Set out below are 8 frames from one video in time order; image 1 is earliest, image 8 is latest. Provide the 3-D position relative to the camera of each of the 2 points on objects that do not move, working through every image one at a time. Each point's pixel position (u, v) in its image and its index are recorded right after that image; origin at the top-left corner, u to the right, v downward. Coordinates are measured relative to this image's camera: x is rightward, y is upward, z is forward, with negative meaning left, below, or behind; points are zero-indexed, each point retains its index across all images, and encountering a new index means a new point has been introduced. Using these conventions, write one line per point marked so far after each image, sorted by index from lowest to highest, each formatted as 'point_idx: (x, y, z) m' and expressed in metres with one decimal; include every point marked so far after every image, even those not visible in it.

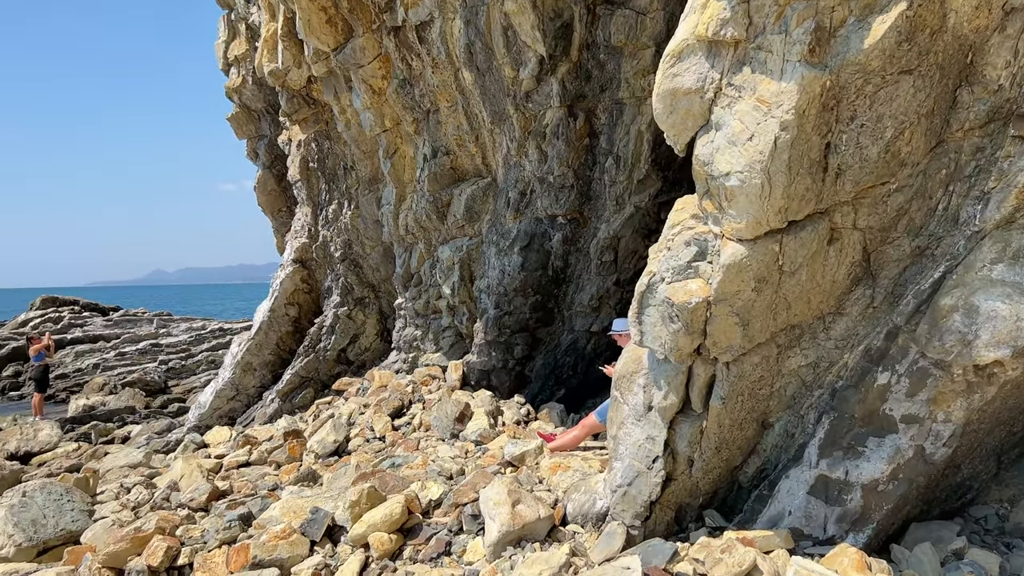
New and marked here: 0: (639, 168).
0: (+1.1, +1.0, +7.2) m
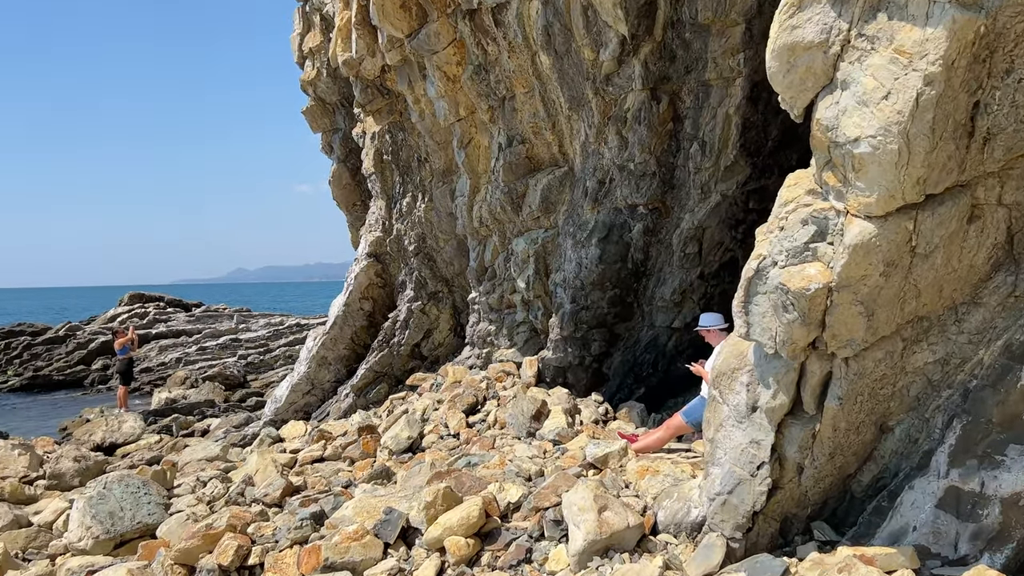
0: (+1.7, +1.1, +6.8) m
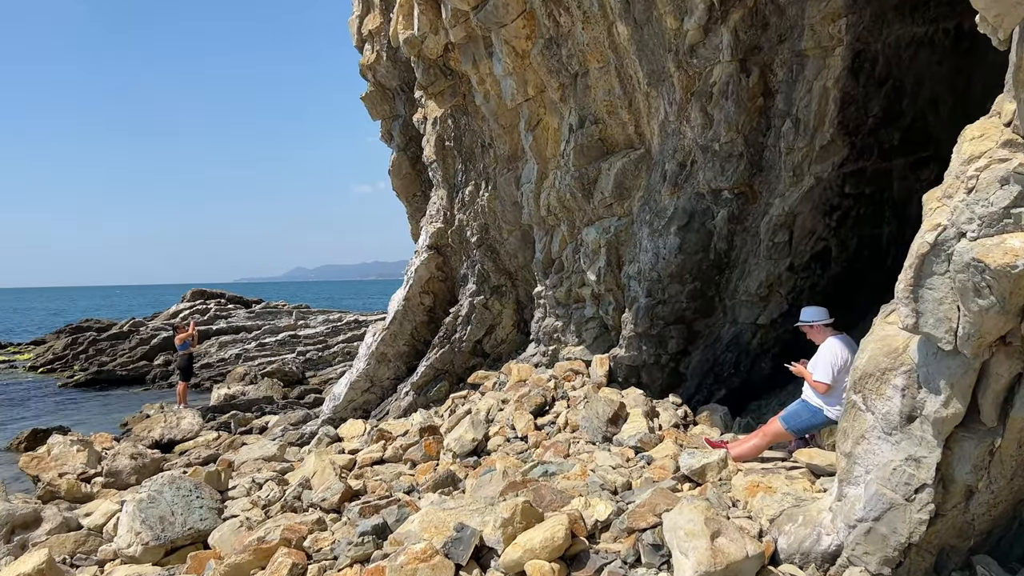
0: (+2.3, +1.2, +6.1) m
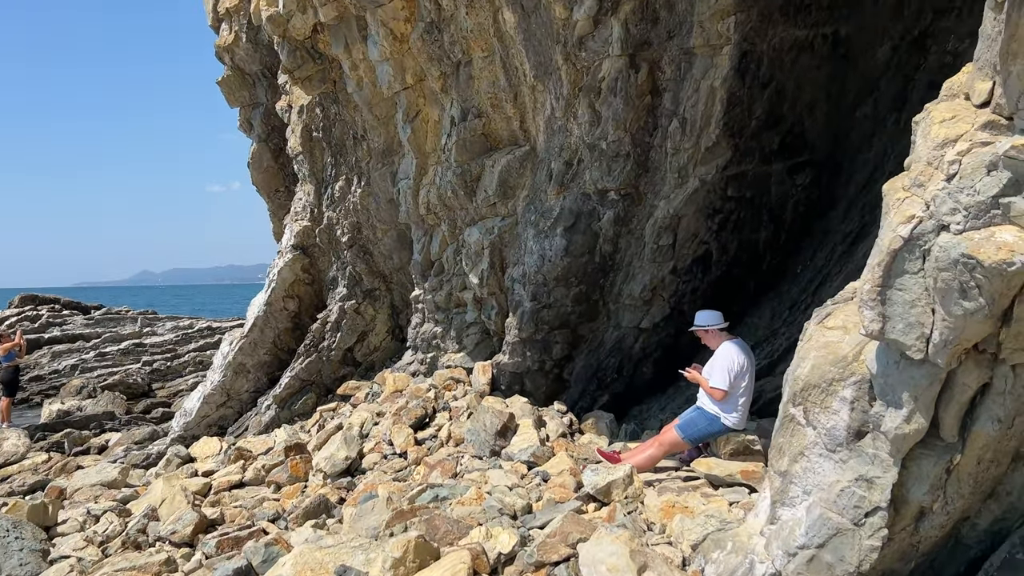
0: (+1.4, +1.1, +6.0) m
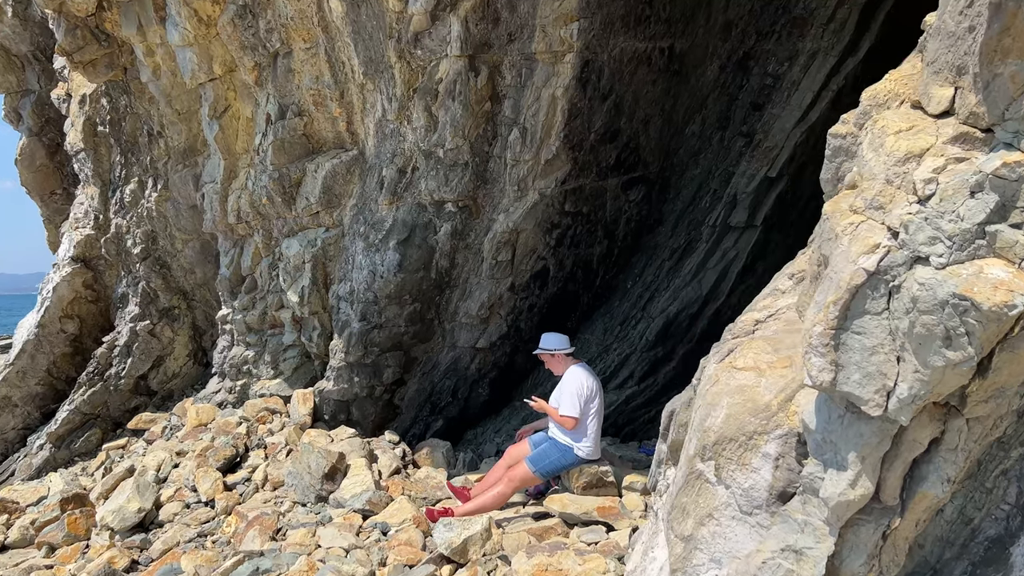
0: (+0.3, +1.0, +5.7) m
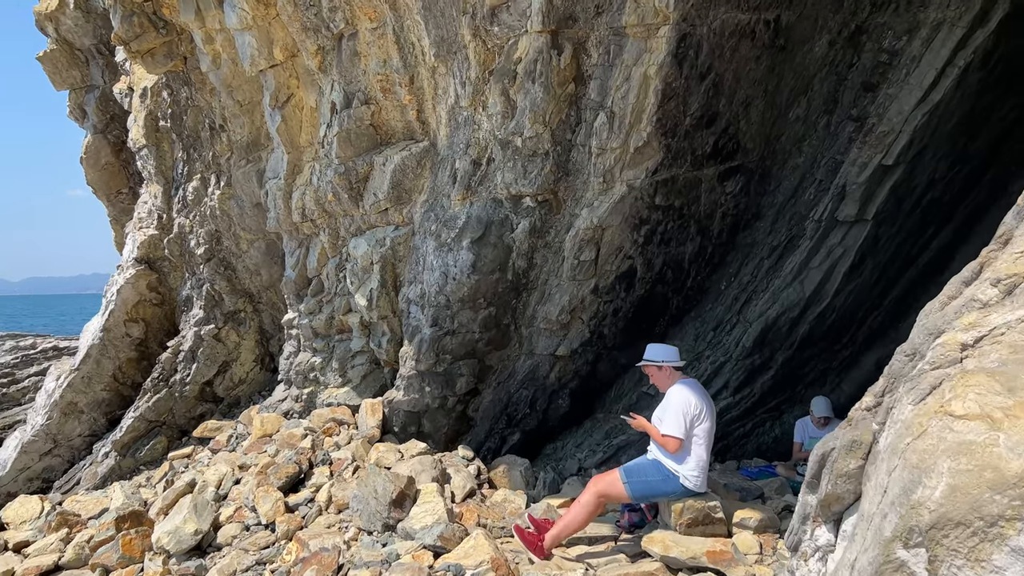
0: (+0.8, +1.0, +5.1) m
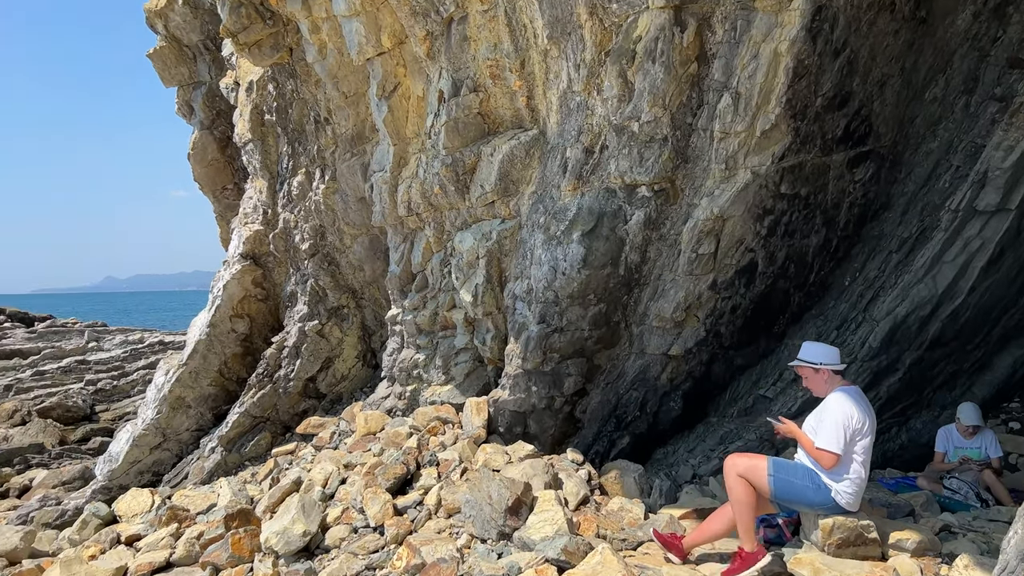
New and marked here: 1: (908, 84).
0: (+1.5, +1.0, +4.7) m
1: (+2.7, +1.3, +5.3) m
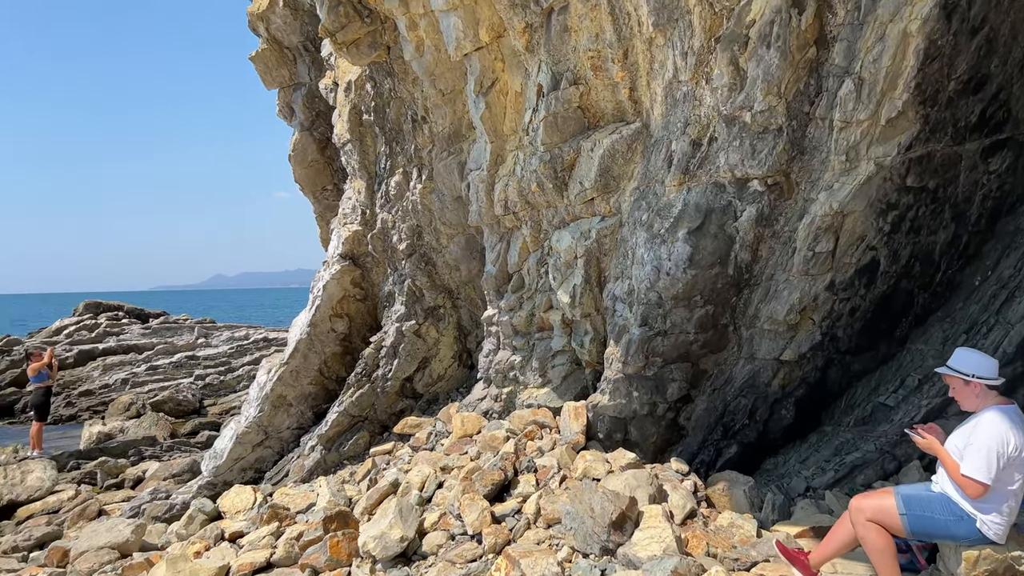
0: (+2.0, +1.0, +4.3) m
1: (+3.3, +1.3, +4.8) m
